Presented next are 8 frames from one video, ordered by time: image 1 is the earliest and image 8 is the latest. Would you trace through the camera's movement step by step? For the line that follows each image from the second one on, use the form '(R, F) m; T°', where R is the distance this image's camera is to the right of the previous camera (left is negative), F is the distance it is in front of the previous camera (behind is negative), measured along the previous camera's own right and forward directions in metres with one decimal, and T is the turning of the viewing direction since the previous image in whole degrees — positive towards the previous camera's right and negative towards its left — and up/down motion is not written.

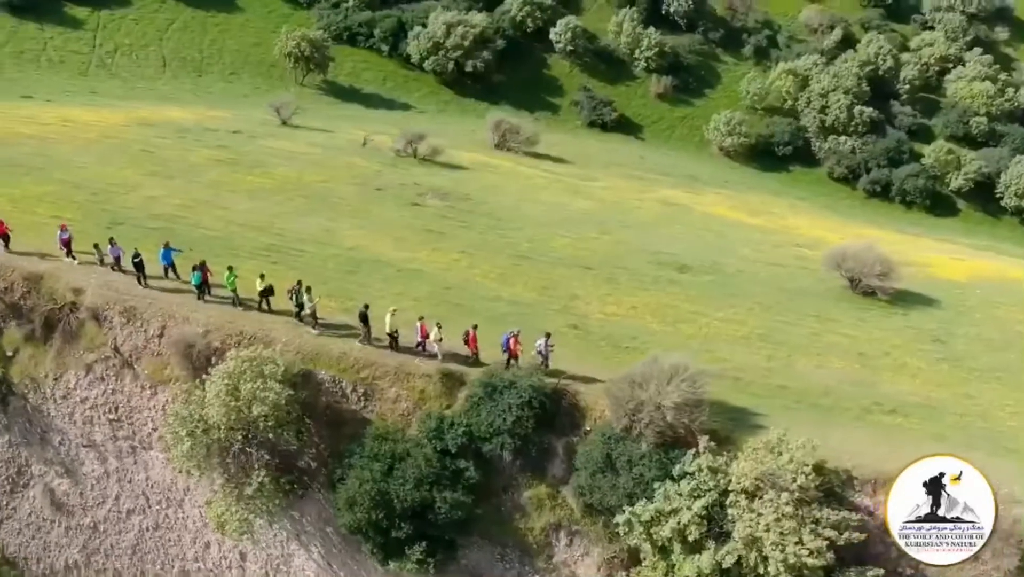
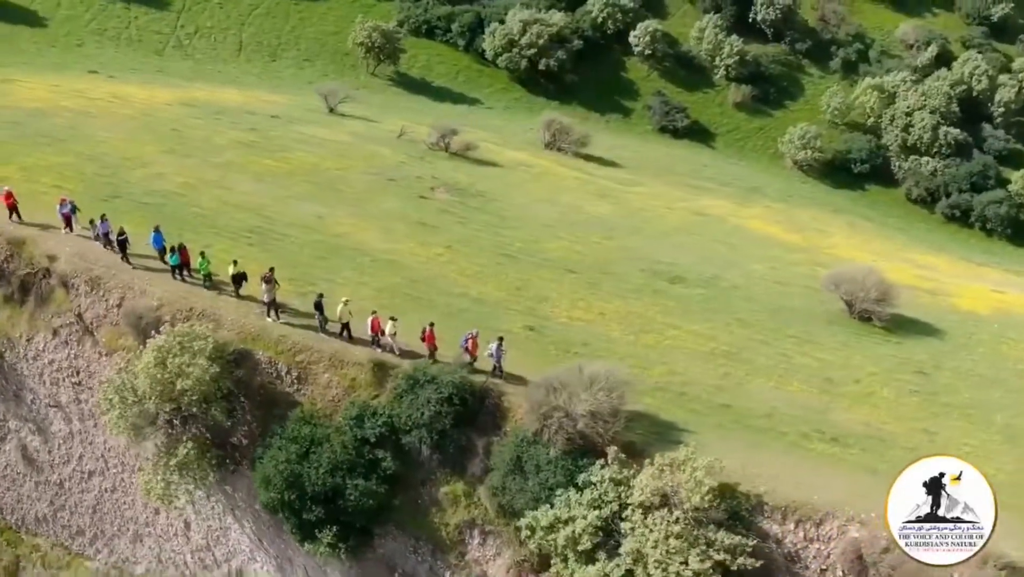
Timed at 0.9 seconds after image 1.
(+3.9, +0.1) m; -6°
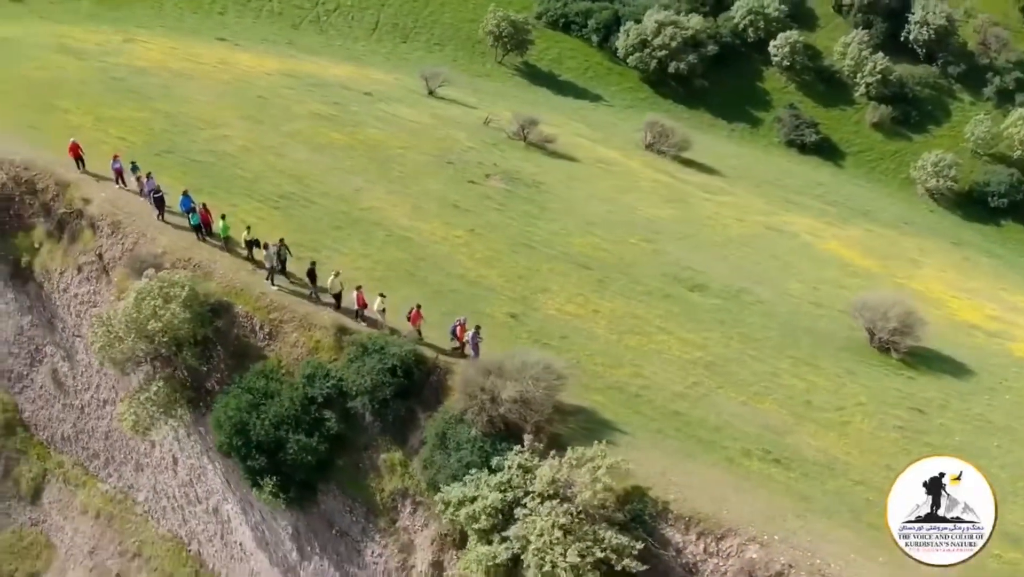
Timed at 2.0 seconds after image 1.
(+4.8, -0.2) m; -10°
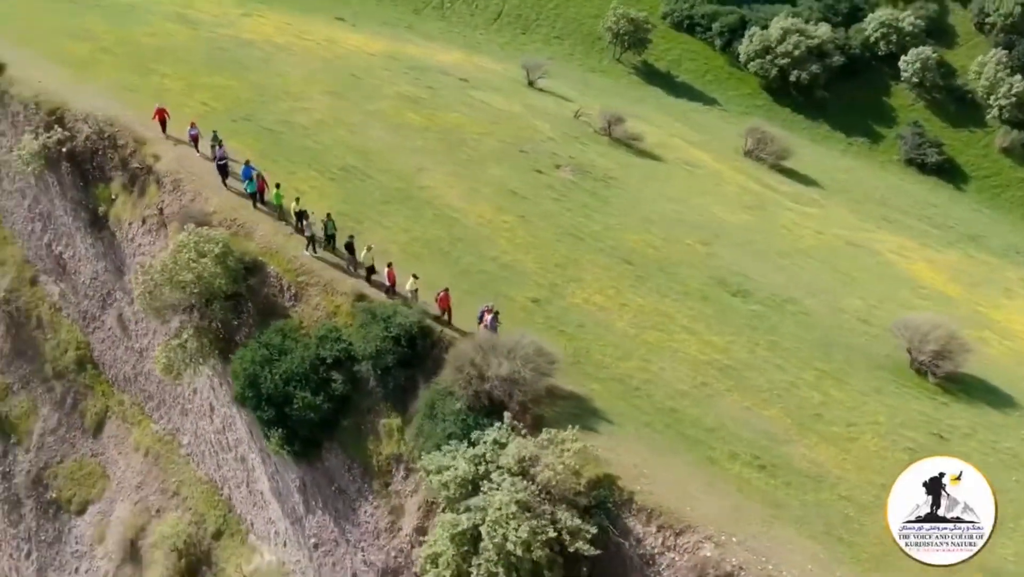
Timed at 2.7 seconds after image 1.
(+3.2, -0.4) m; -8°
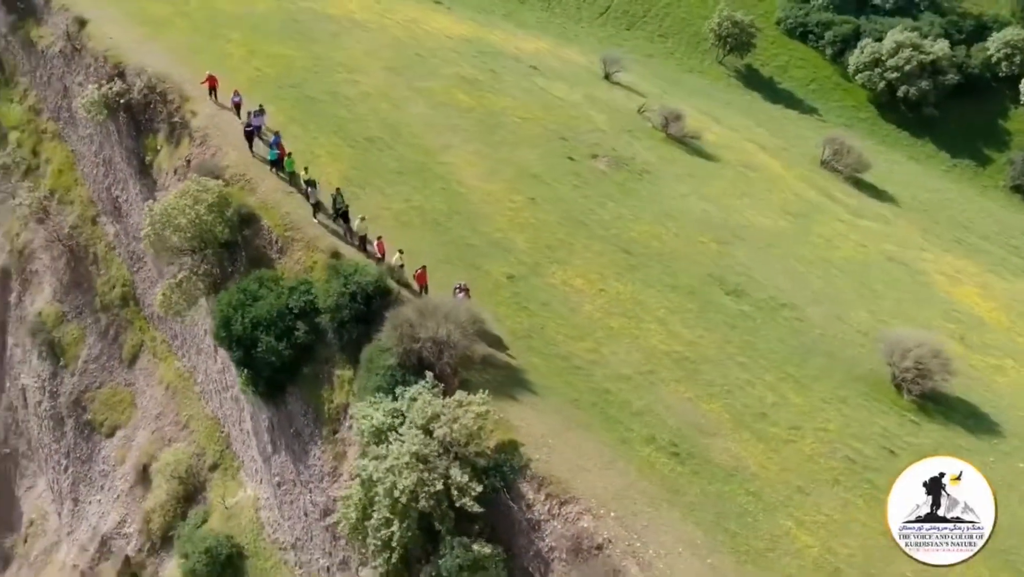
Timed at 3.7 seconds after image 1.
(+4.8, -0.7) m; -8°
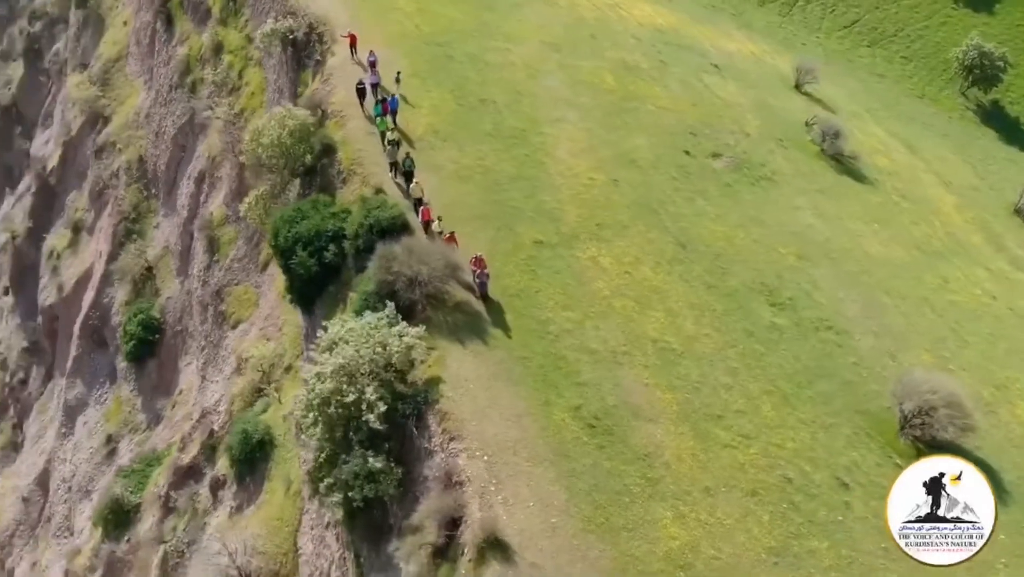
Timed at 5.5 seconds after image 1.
(+8.1, -0.5) m; -16°
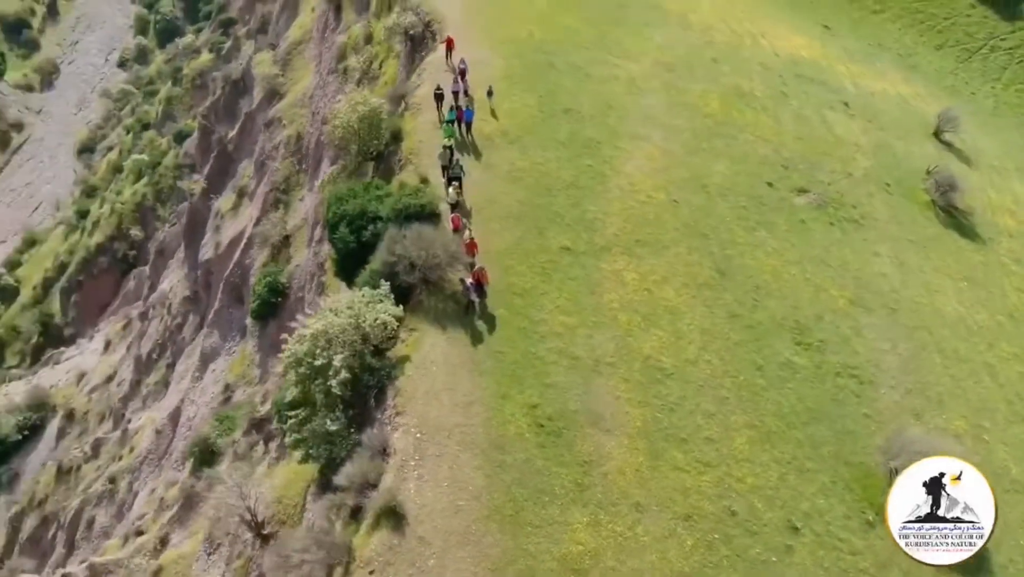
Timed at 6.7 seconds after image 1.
(+5.8, -0.3) m; -12°
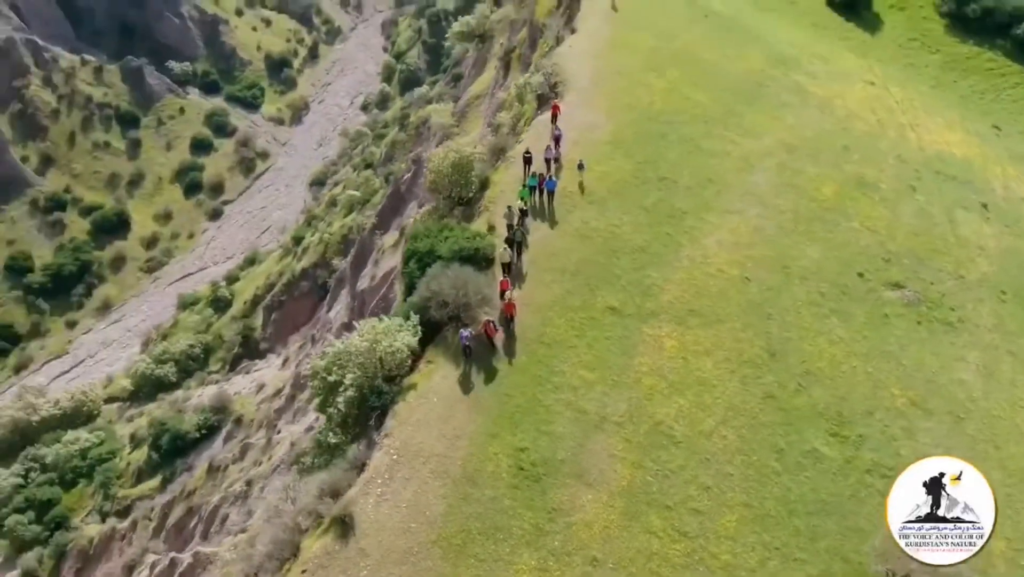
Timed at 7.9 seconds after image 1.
(+5.2, -0.5) m; -12°
